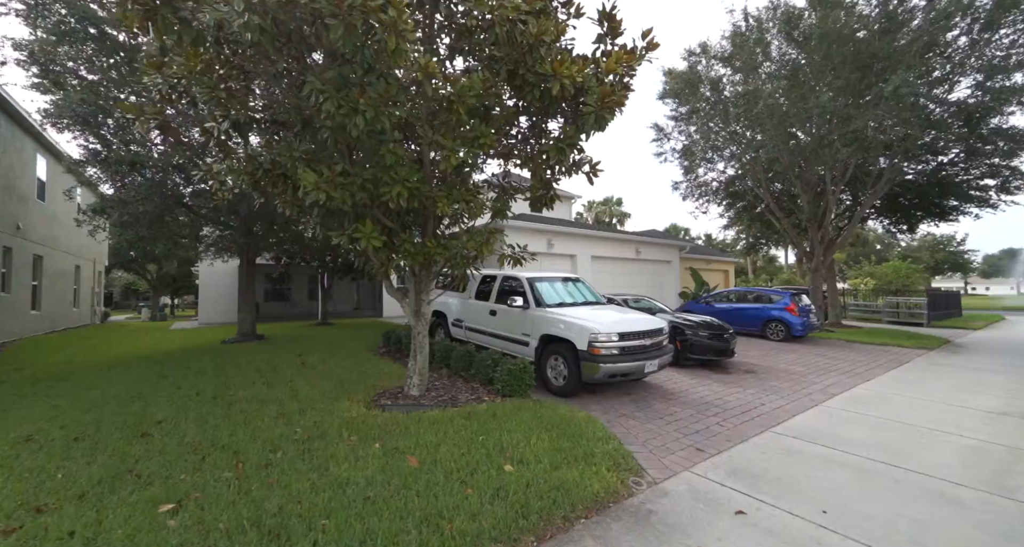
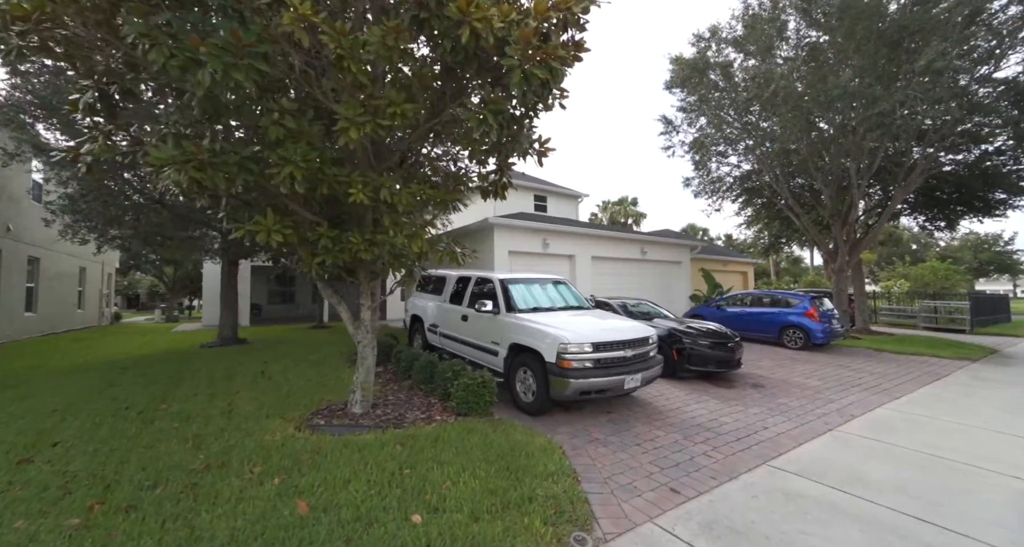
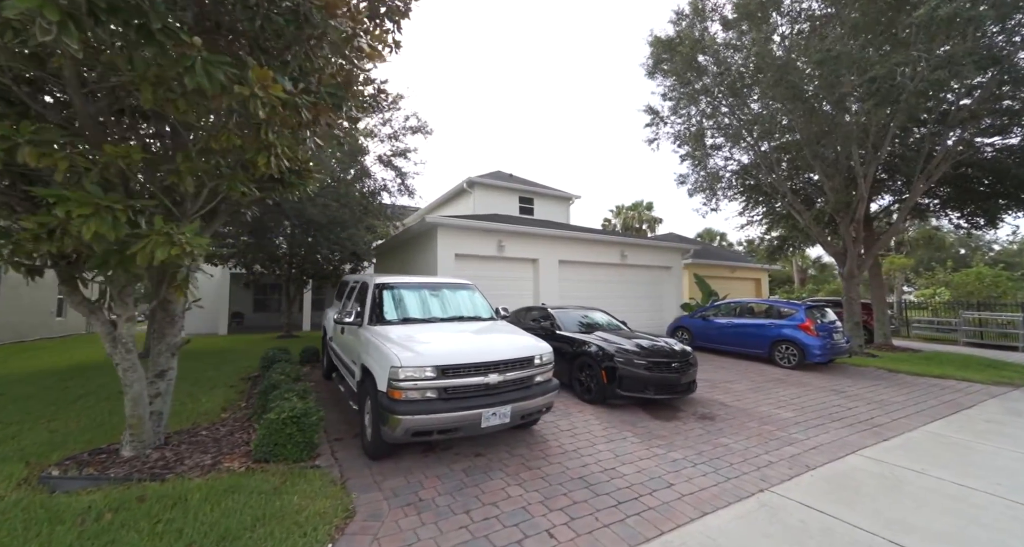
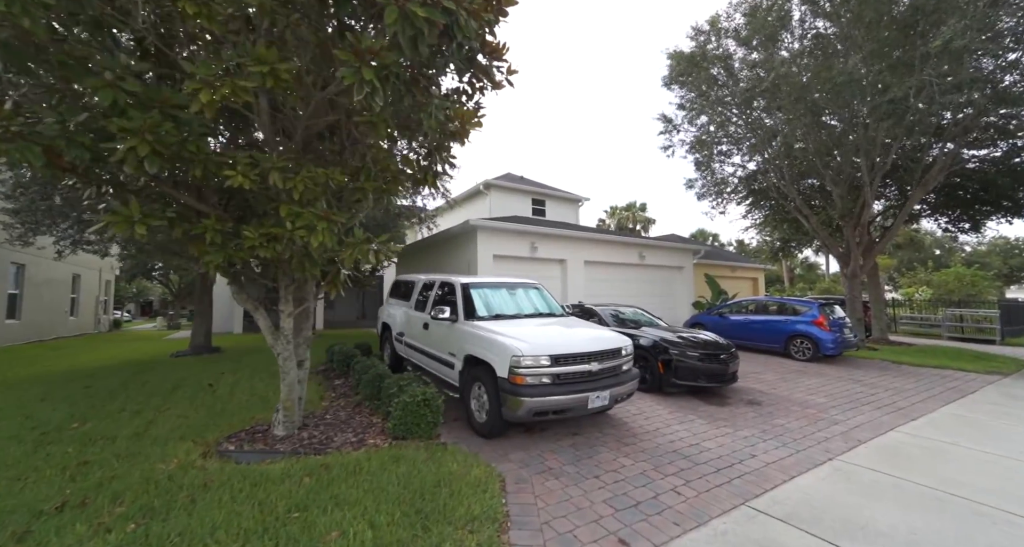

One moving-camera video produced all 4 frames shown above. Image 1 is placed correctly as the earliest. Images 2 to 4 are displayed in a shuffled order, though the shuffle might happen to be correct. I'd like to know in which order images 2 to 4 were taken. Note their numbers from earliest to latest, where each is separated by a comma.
2, 4, 3
